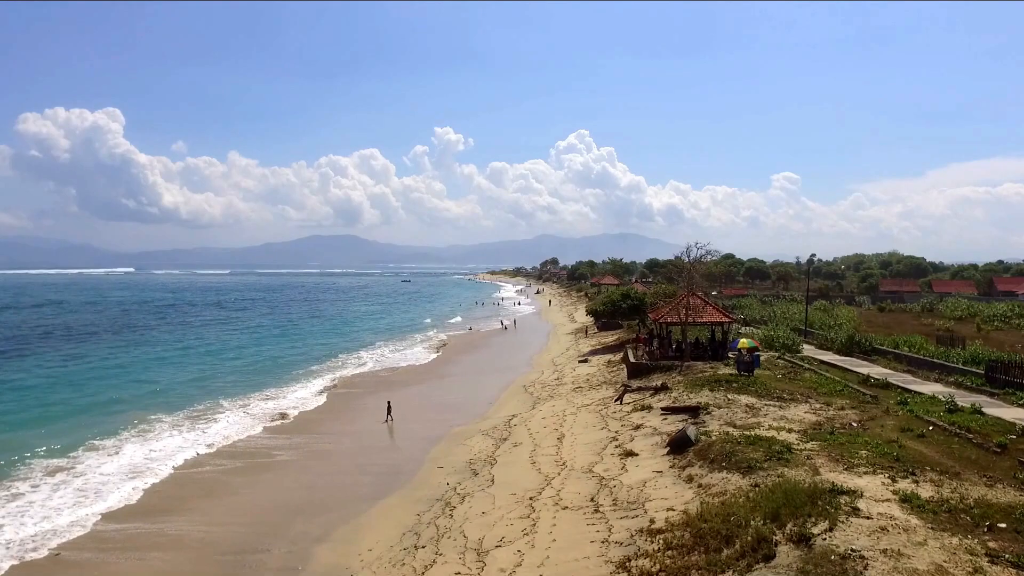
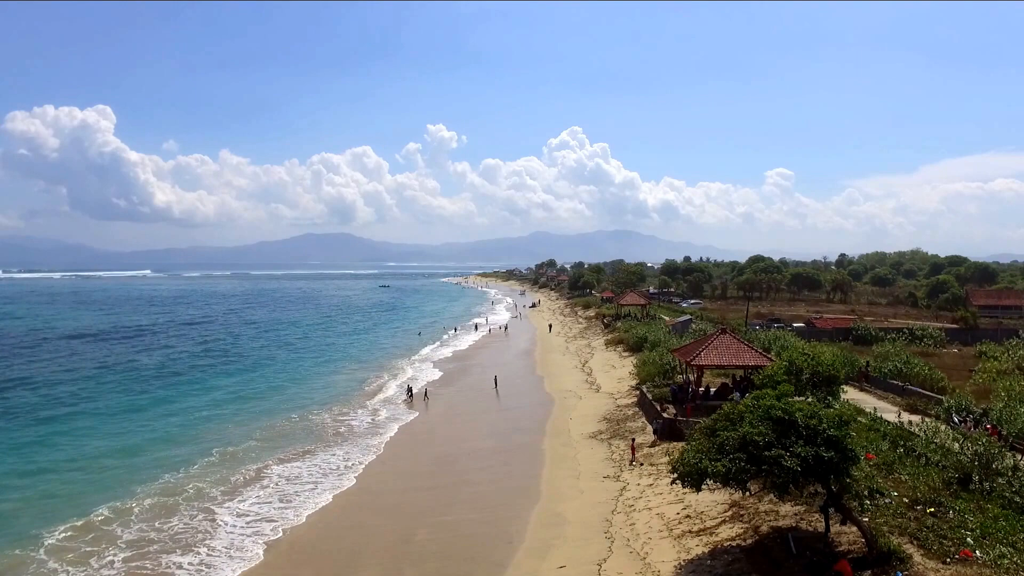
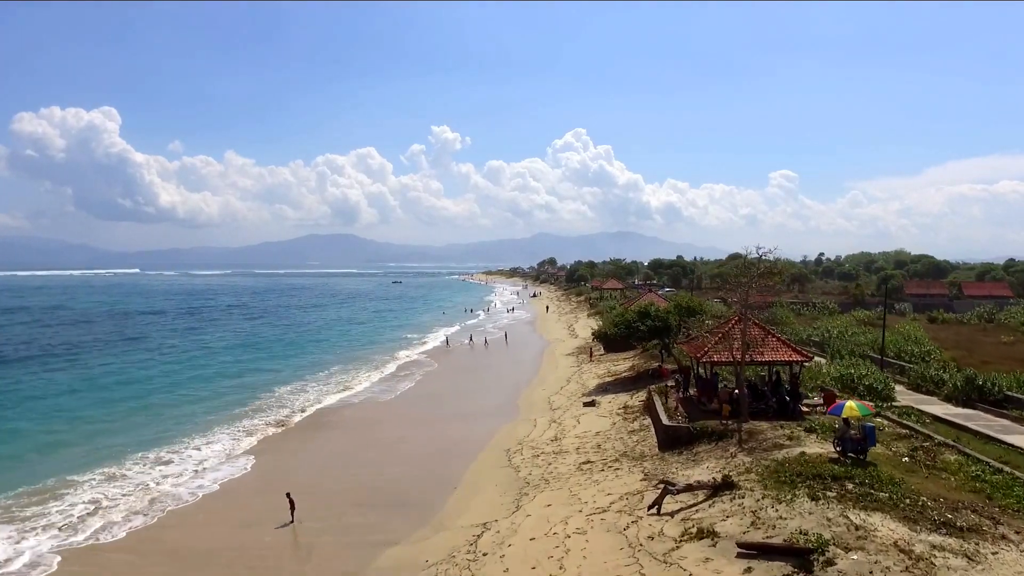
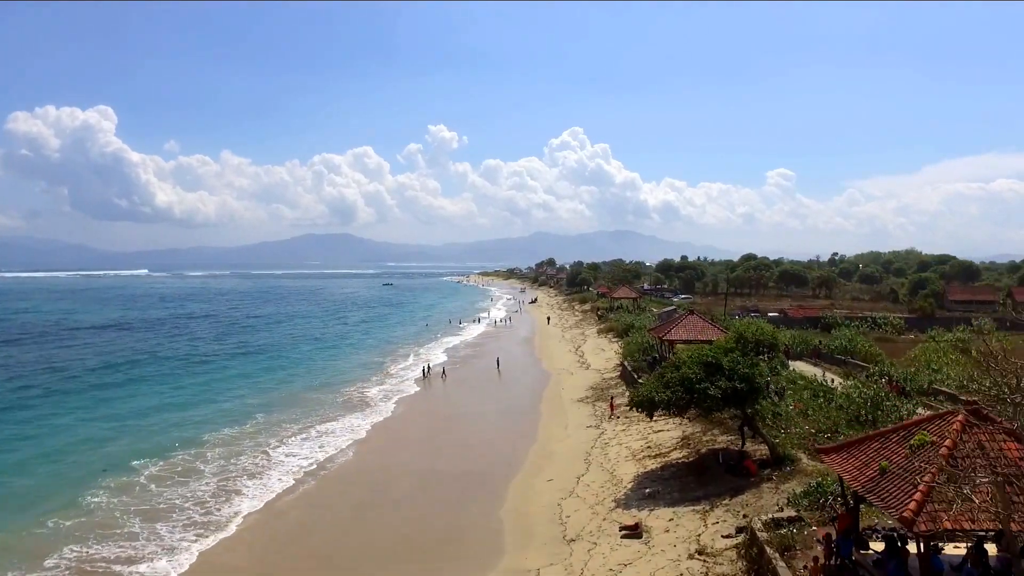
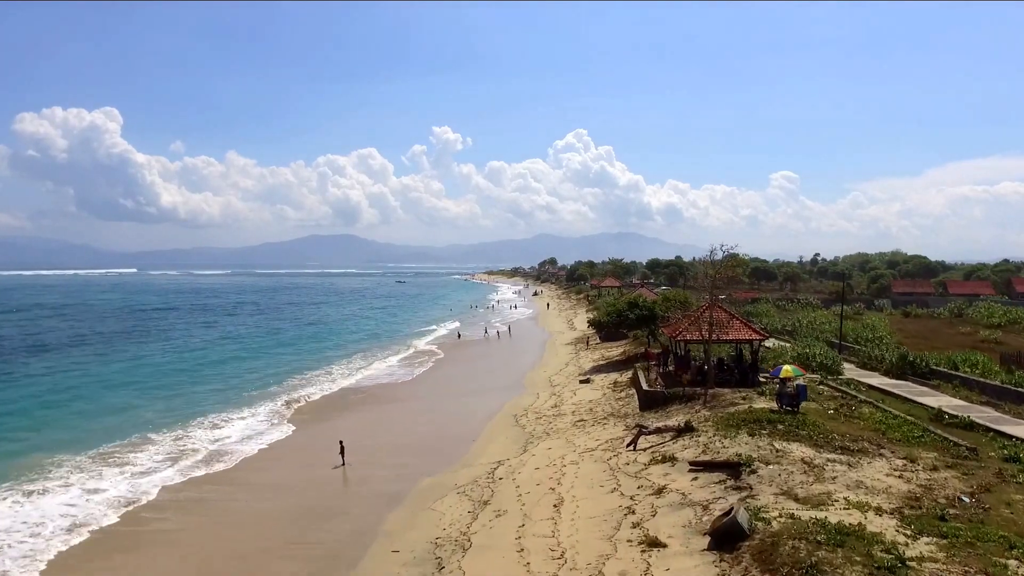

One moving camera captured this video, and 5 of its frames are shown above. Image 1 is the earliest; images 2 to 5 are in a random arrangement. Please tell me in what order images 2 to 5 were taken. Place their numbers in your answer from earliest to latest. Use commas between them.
5, 3, 4, 2
